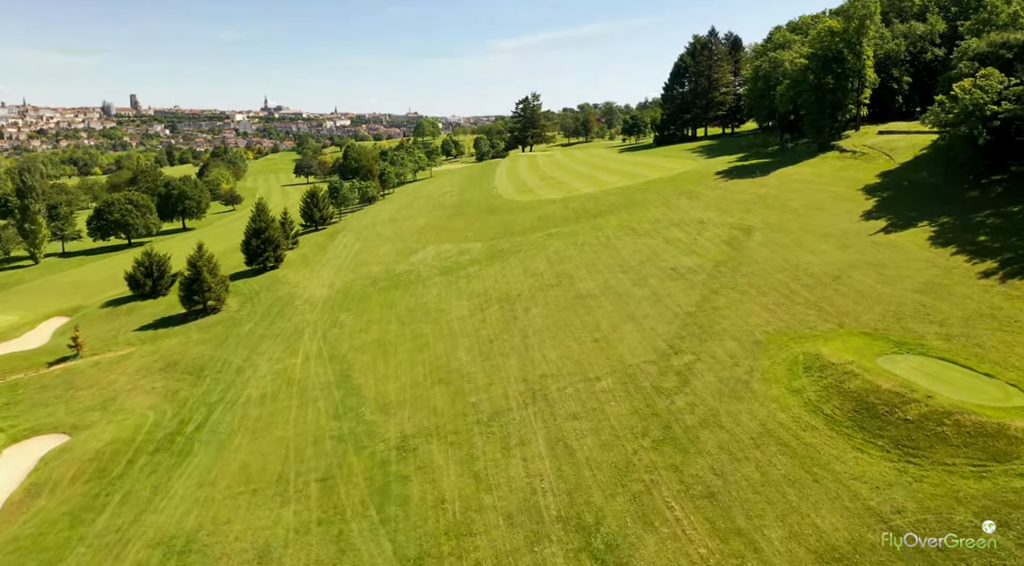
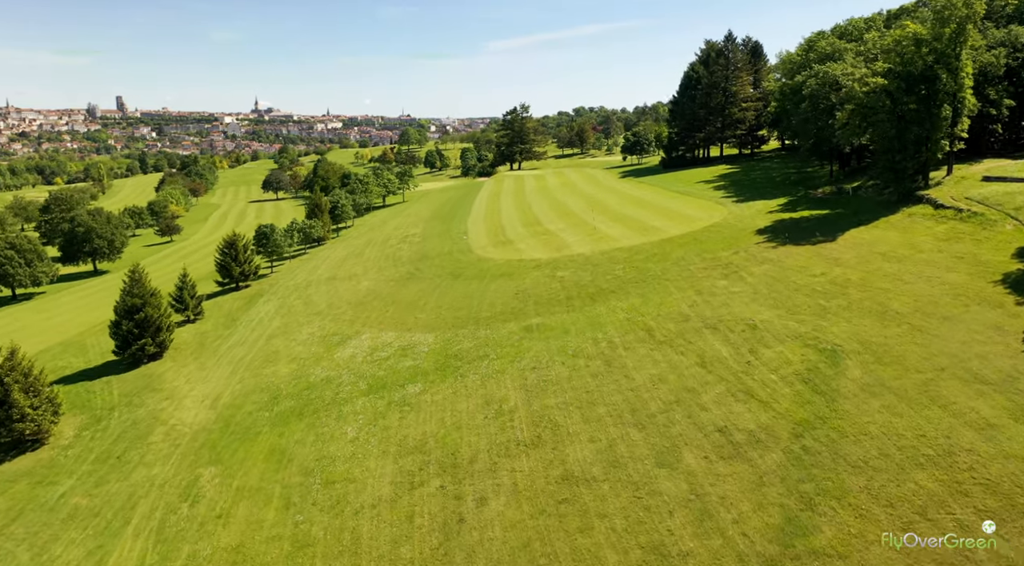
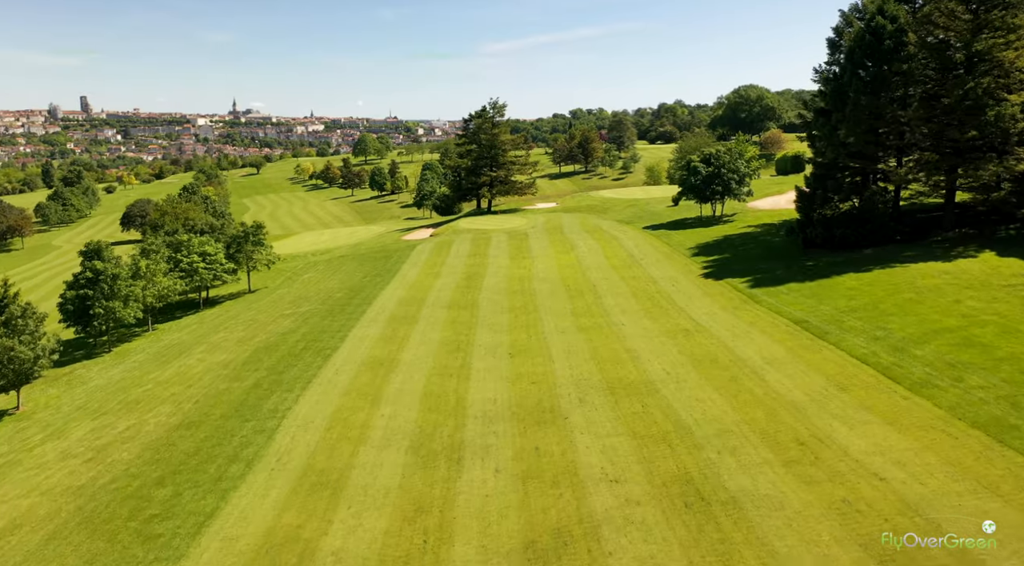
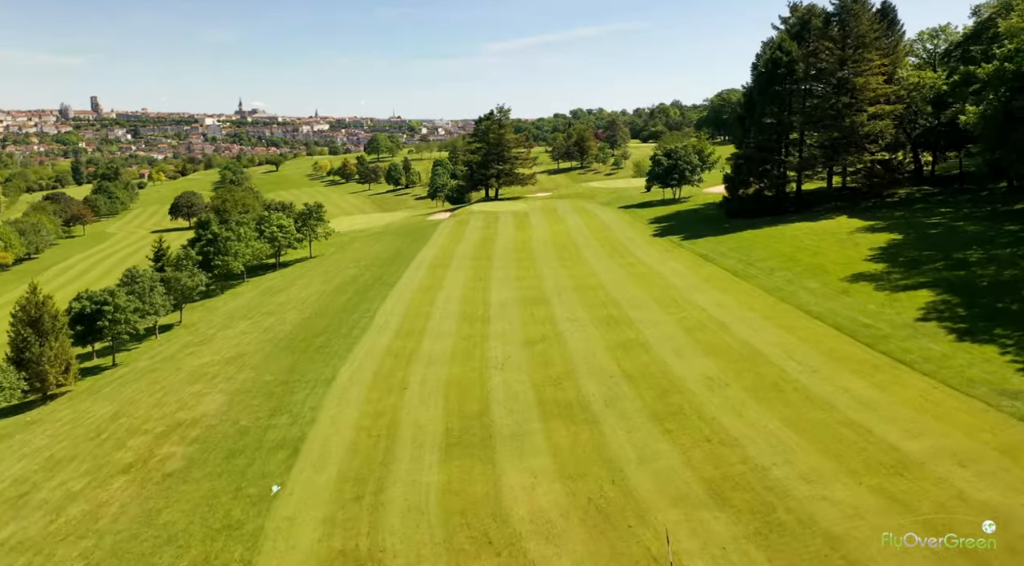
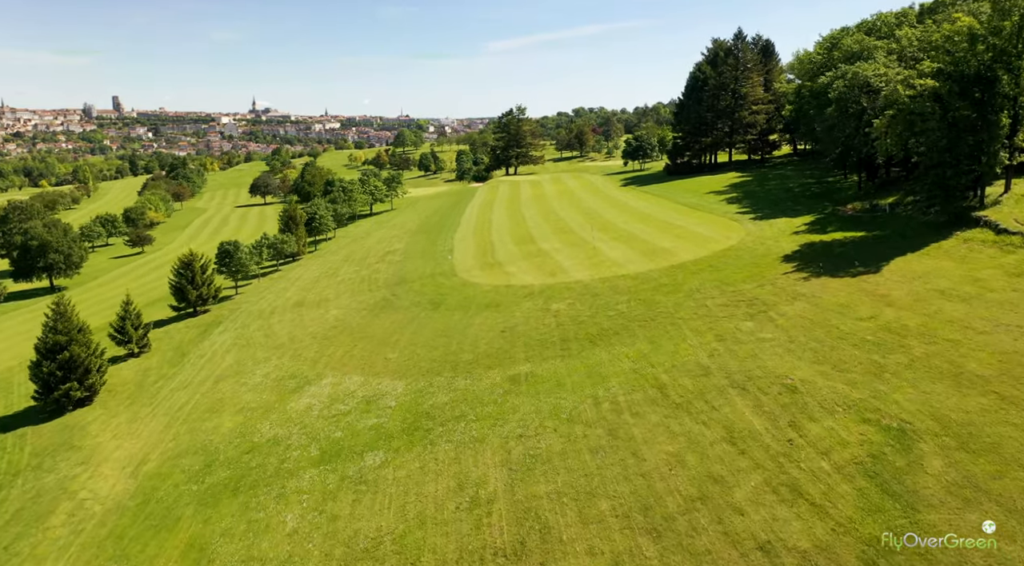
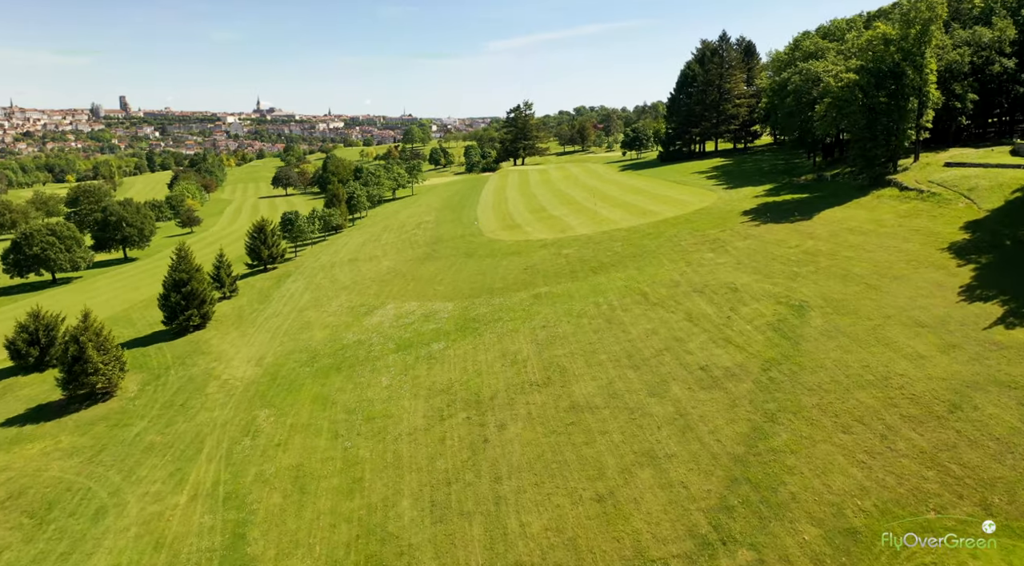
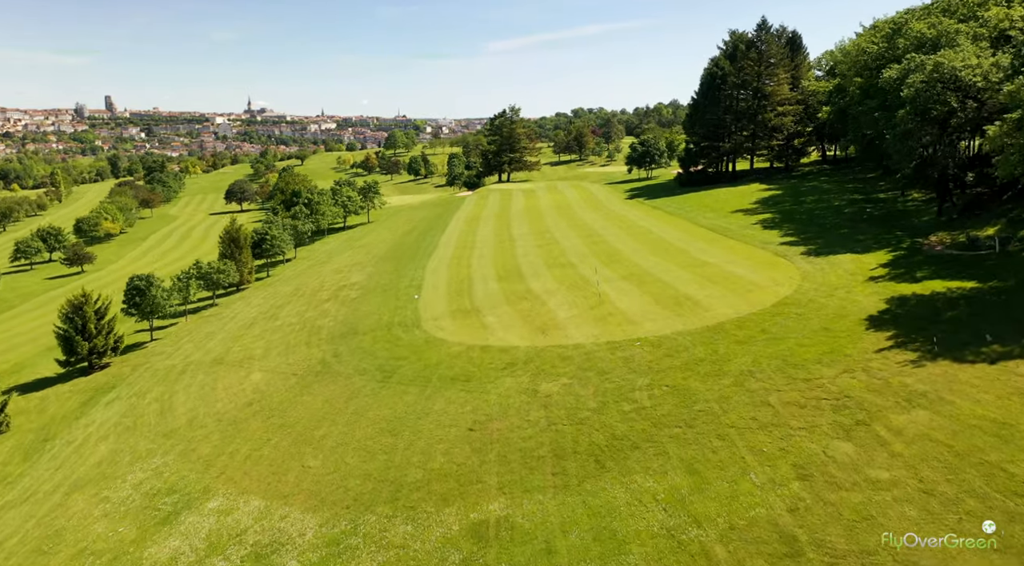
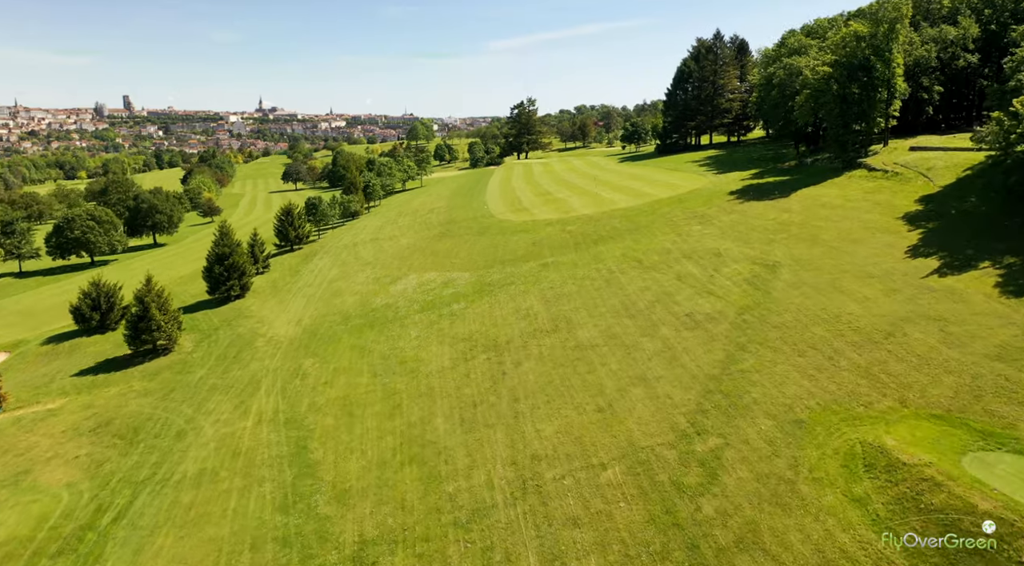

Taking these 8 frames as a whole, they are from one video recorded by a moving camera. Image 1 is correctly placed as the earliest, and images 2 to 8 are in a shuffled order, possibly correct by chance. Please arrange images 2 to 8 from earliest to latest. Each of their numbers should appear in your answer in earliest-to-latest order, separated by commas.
8, 6, 2, 5, 7, 4, 3
